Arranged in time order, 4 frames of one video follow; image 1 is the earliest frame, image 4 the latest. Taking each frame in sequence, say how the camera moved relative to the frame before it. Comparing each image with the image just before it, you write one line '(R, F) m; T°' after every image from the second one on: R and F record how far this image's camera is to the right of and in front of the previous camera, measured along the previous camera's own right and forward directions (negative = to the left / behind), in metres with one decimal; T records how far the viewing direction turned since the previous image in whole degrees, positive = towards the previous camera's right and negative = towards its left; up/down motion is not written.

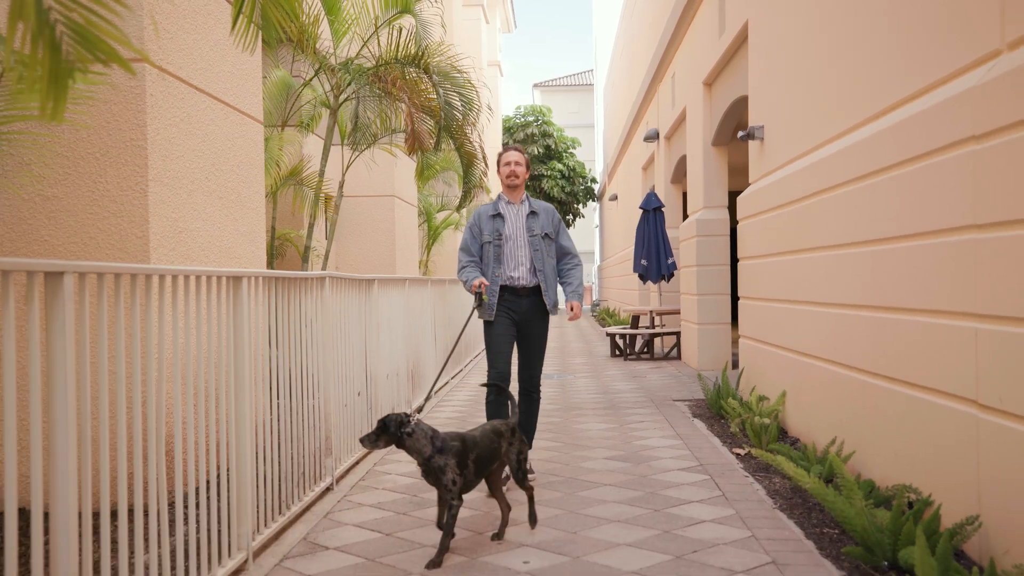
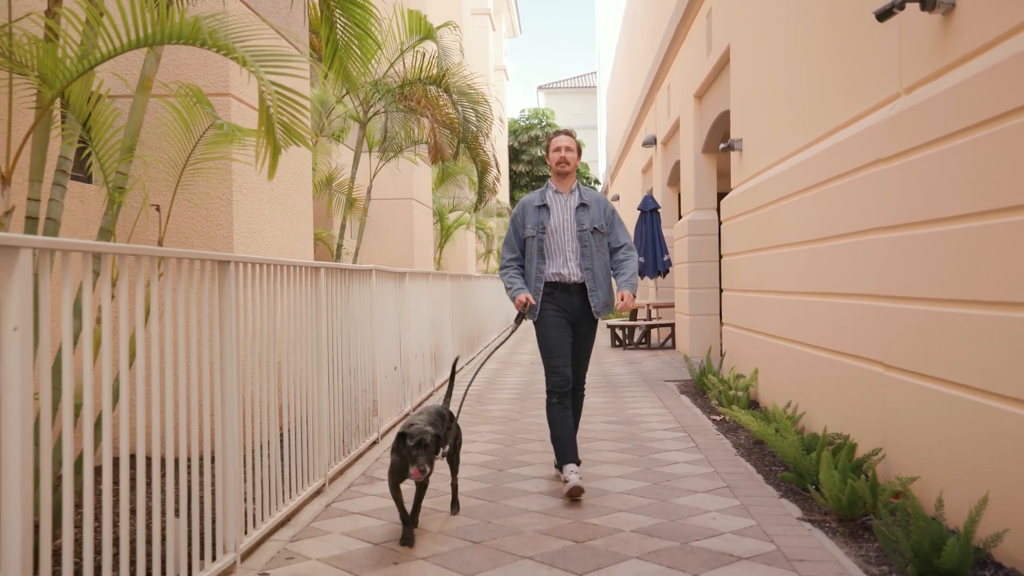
(-0.1, -1.1) m; 0°
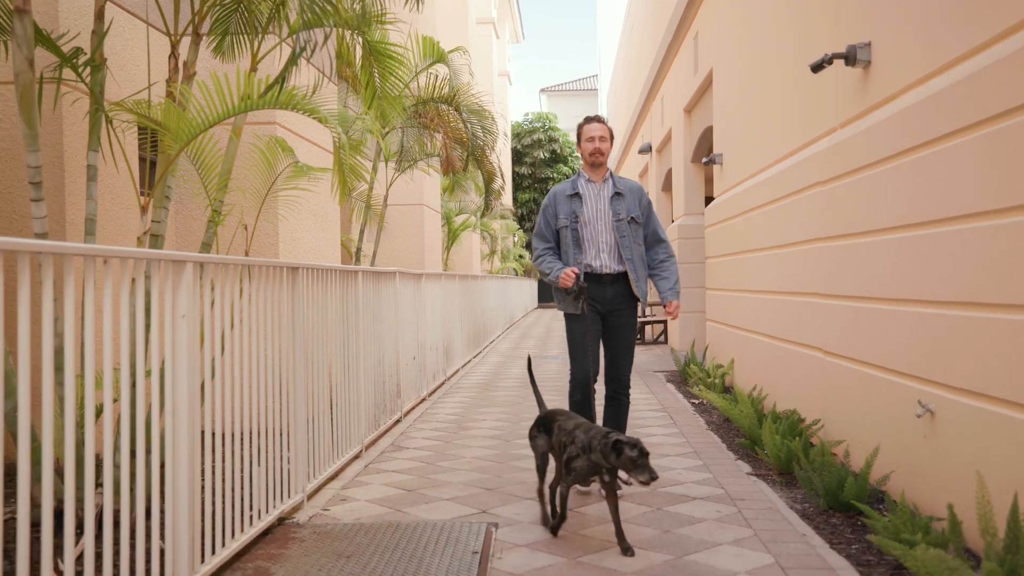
(0.0, -1.0) m; 0°
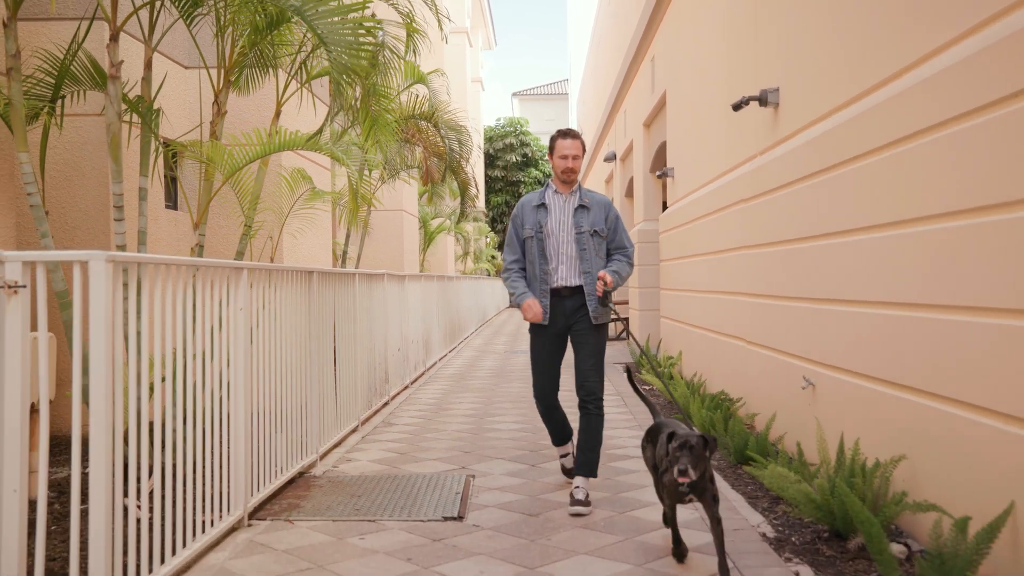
(0.0, -1.0) m; +2°
